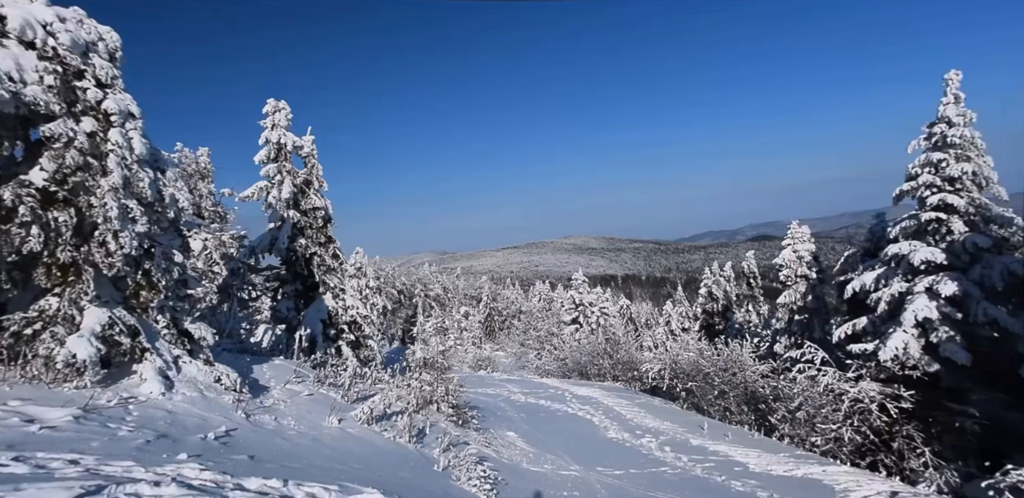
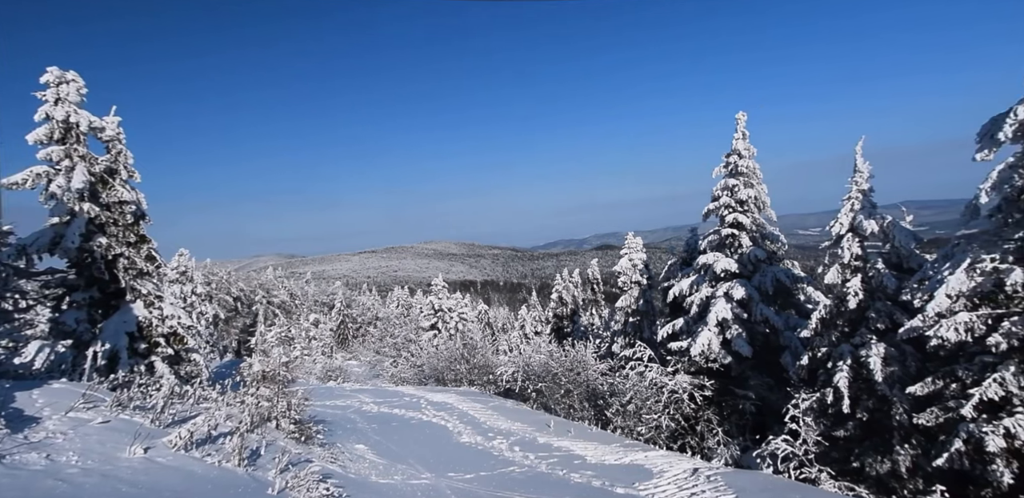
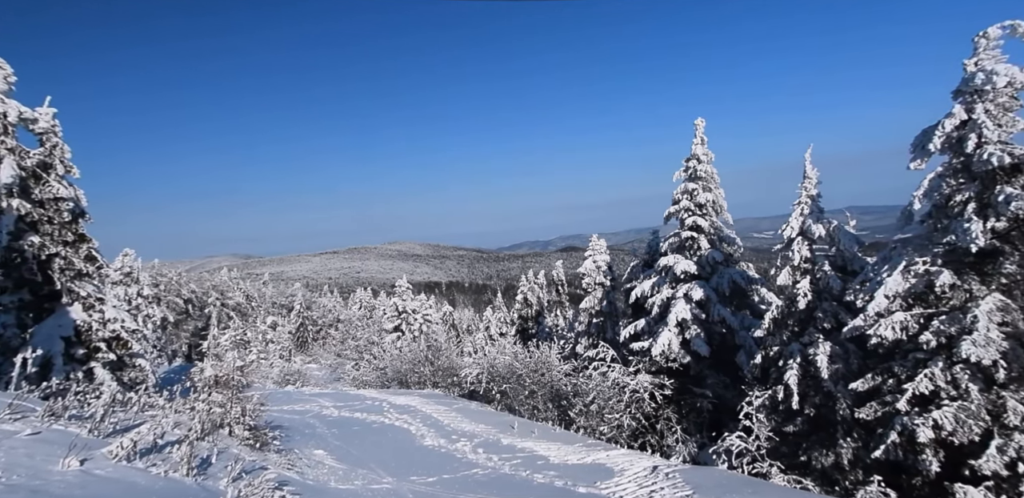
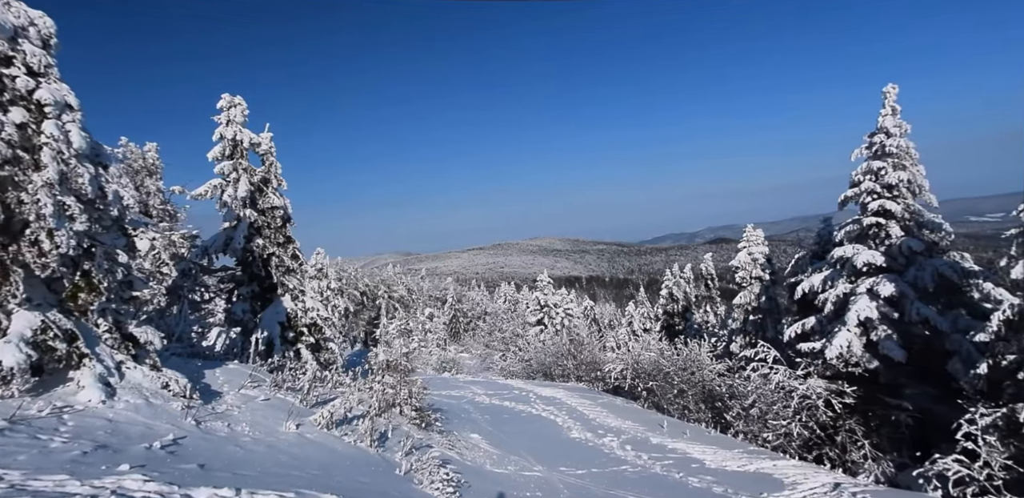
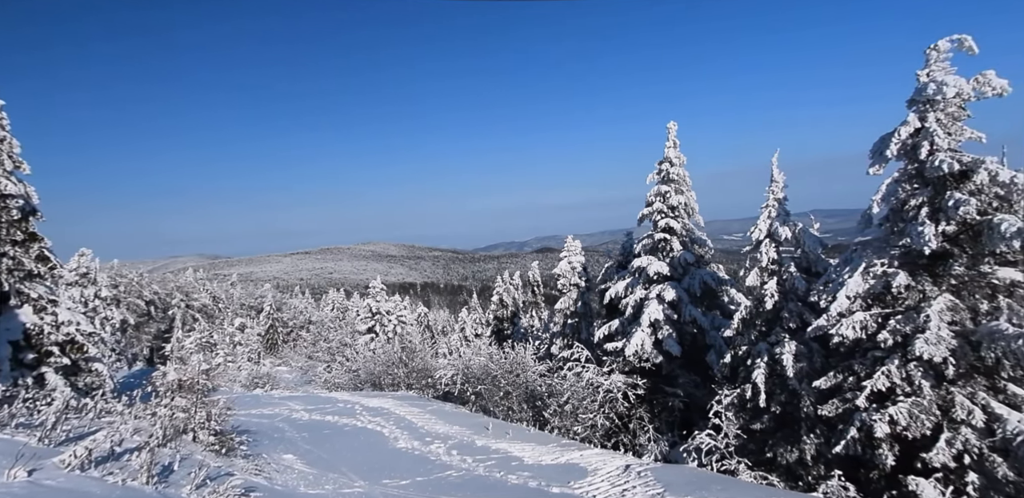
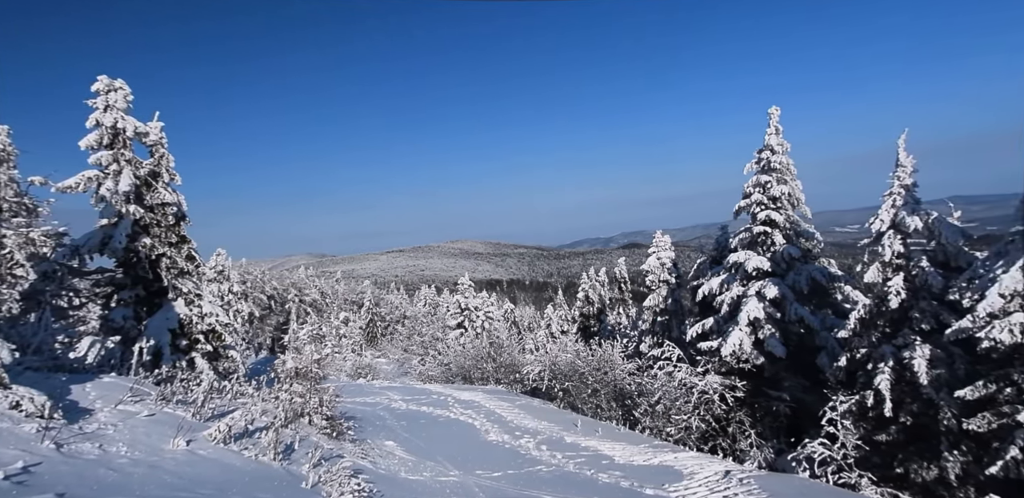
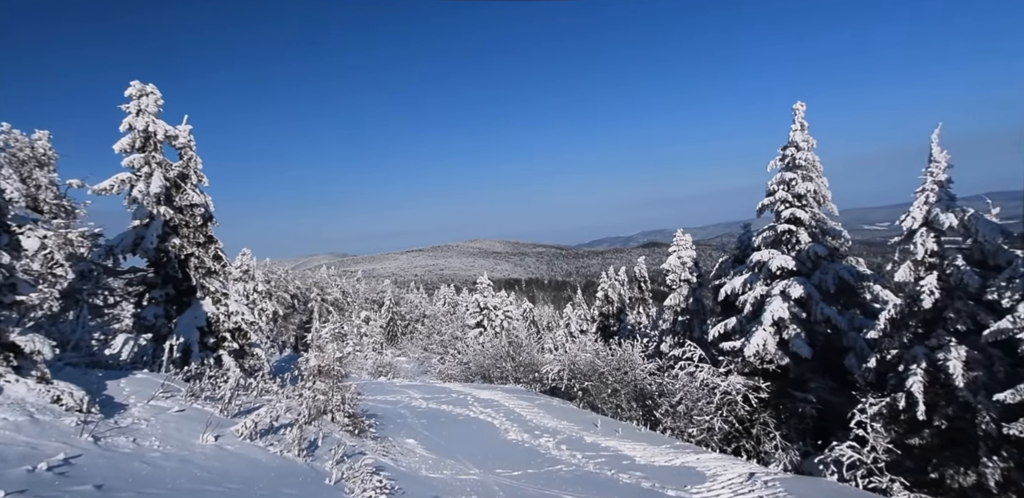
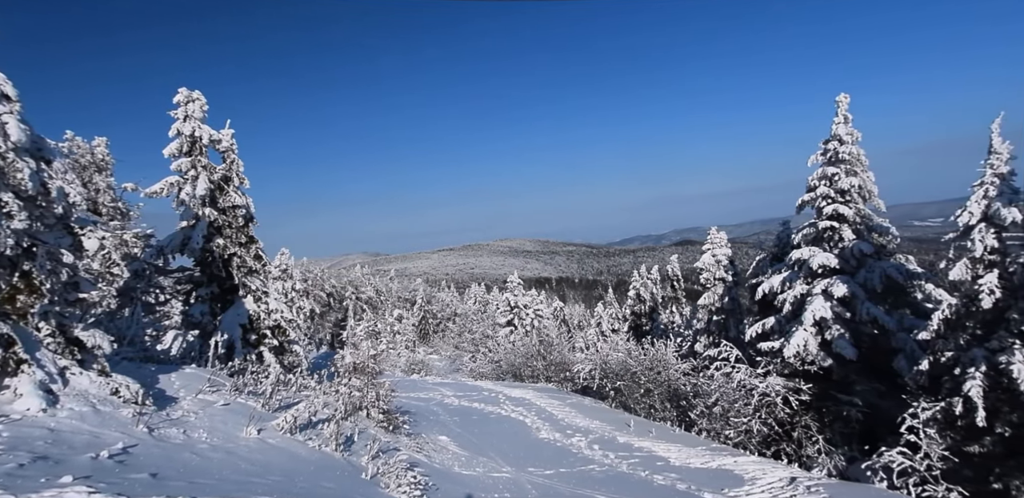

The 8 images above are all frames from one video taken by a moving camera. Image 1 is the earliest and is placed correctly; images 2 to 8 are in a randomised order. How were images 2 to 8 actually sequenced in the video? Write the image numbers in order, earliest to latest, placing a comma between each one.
4, 8, 7, 6, 2, 3, 5
